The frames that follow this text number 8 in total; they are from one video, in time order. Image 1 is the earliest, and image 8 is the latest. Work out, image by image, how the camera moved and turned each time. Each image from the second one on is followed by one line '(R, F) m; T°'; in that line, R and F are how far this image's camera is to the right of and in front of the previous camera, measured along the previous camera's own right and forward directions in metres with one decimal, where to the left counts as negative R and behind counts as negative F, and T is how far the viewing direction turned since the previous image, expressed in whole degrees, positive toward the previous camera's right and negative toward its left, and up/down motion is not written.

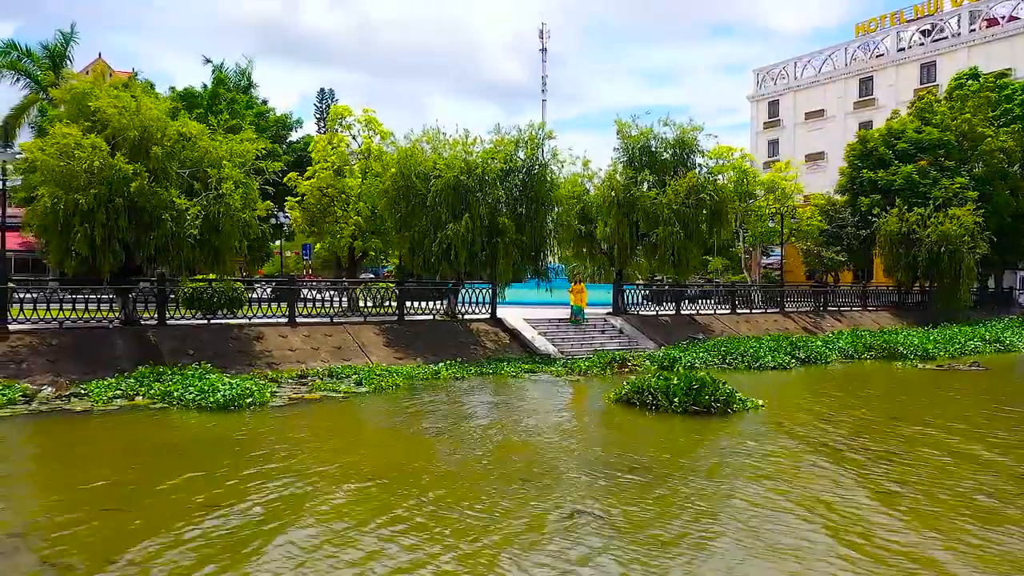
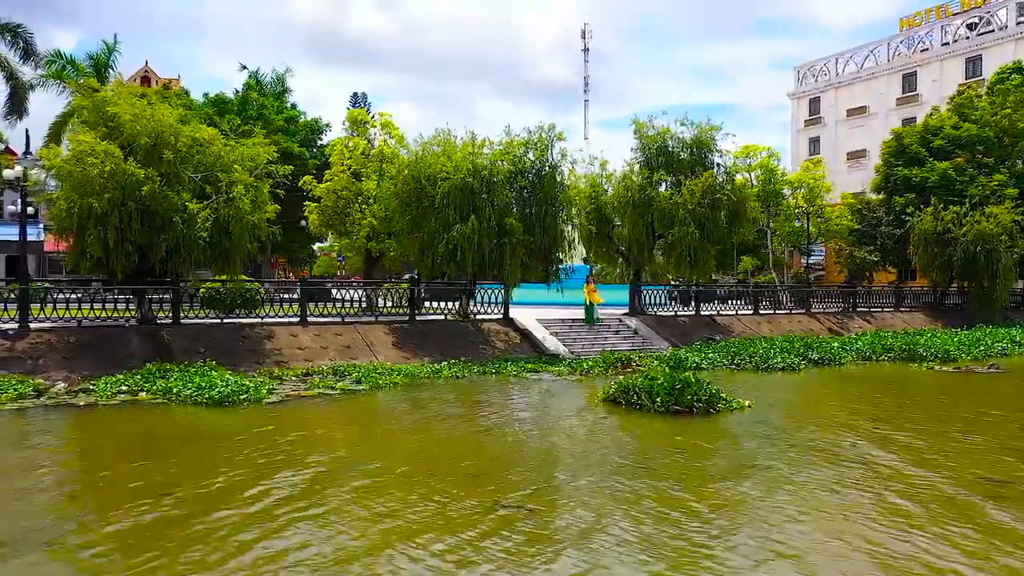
(+0.7, -0.1) m; -3°
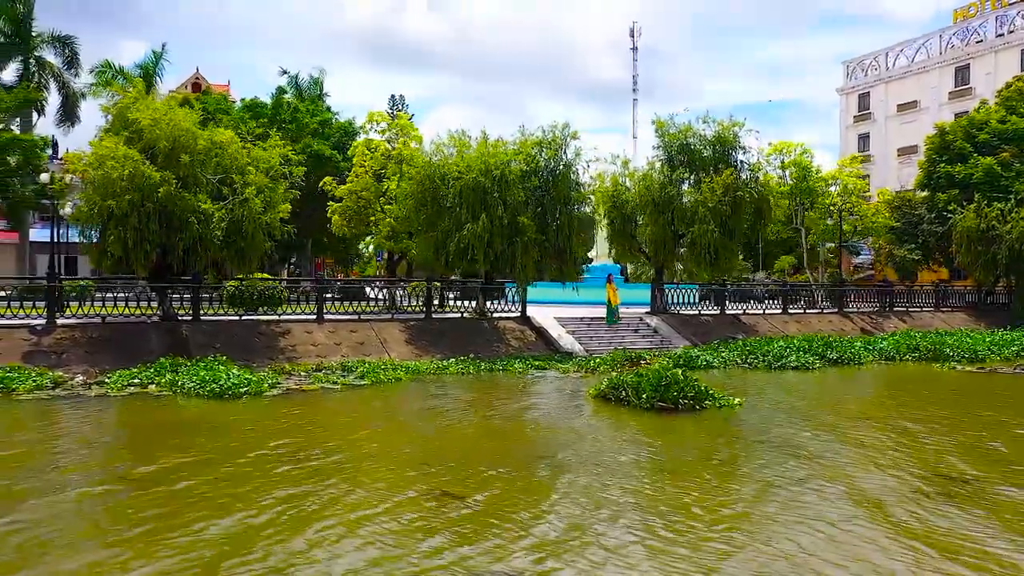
(+0.7, -0.1) m; -4°
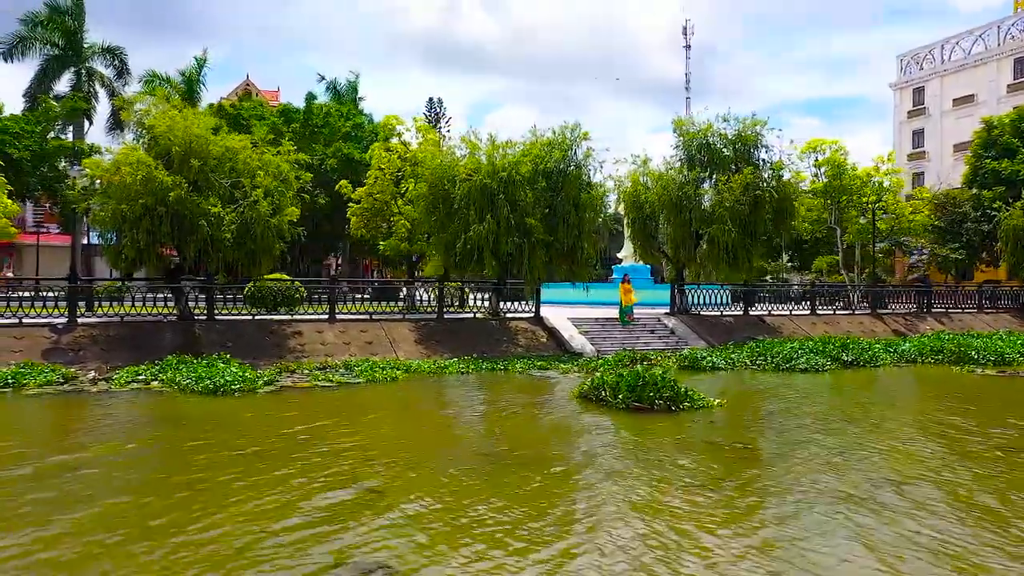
(+0.9, -0.1) m; -4°
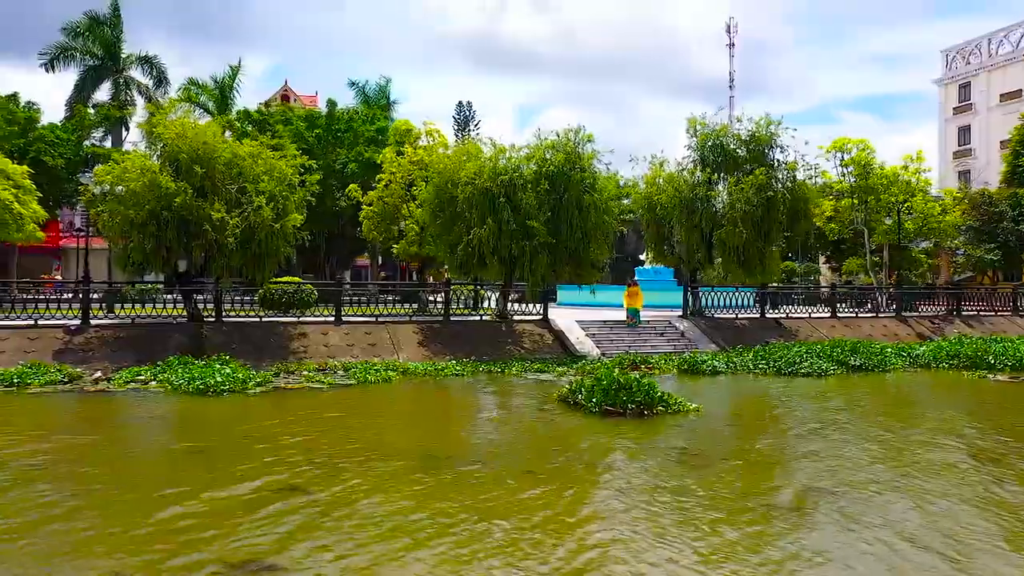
(+0.8, -0.1) m; -3°
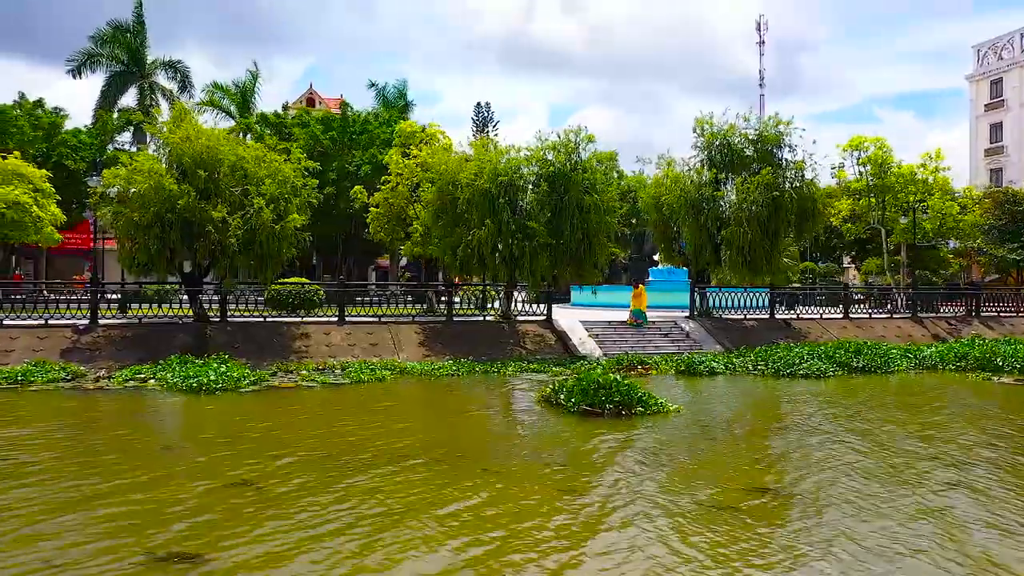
(+0.6, -0.1) m; -2°
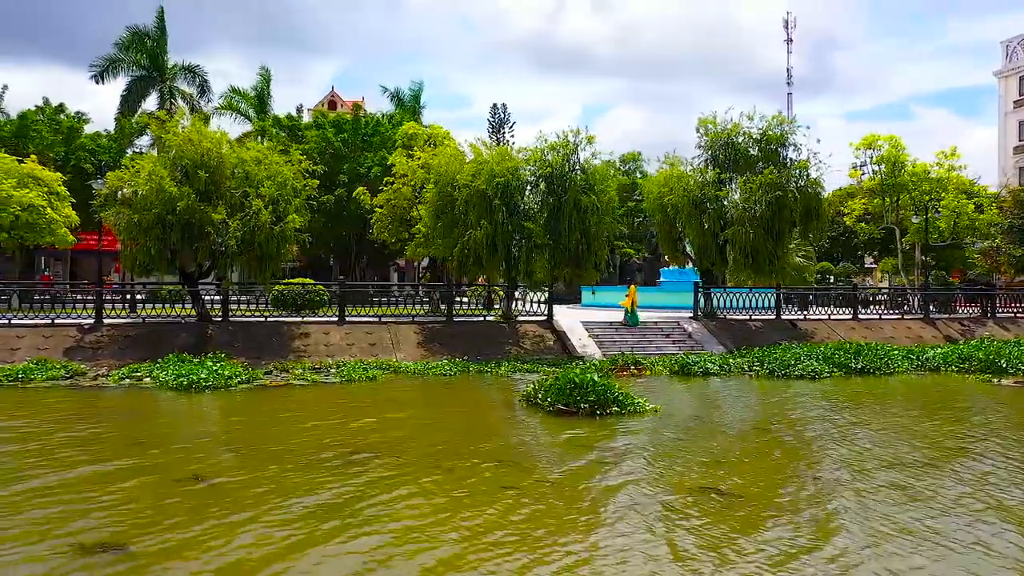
(+0.6, -0.1) m; -2°
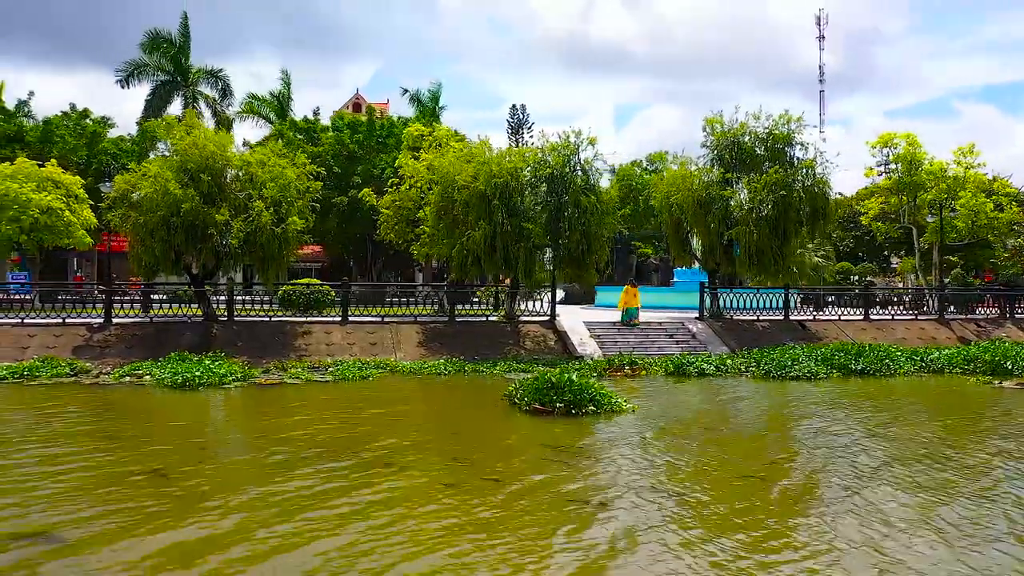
(+0.6, -0.1) m; -2°
